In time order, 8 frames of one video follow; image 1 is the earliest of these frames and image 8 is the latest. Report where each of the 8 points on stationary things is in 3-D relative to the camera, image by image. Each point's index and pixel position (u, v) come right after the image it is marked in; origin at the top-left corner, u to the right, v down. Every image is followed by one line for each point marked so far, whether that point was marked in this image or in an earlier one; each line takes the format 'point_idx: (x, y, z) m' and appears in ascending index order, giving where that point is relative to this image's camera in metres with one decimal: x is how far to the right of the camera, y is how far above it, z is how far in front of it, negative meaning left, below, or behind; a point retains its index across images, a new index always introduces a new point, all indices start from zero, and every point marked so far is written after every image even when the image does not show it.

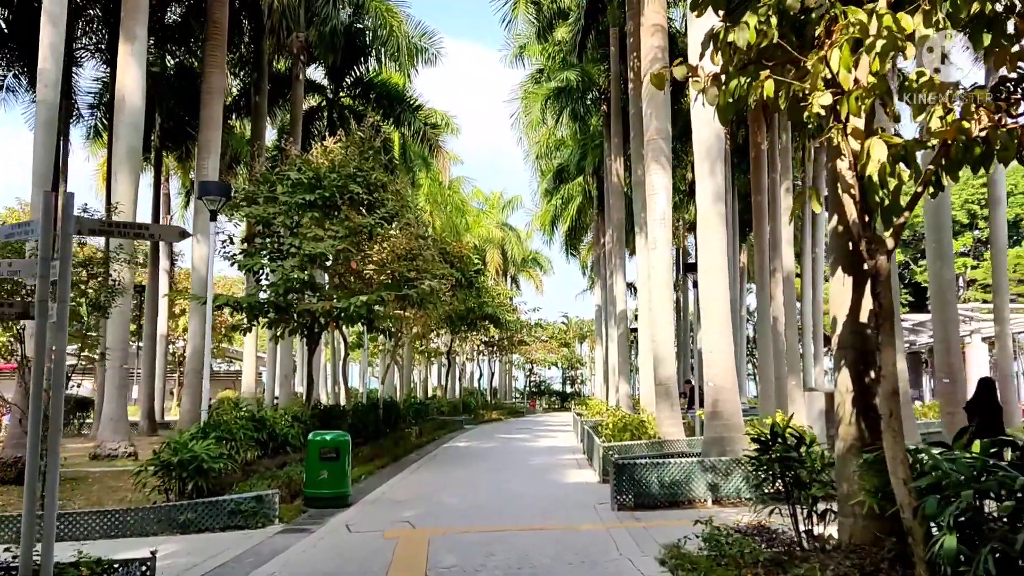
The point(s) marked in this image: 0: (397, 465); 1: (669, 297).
0: (-2.3, -3.6, +17.0) m
1: (+3.0, -0.1, +15.9) m
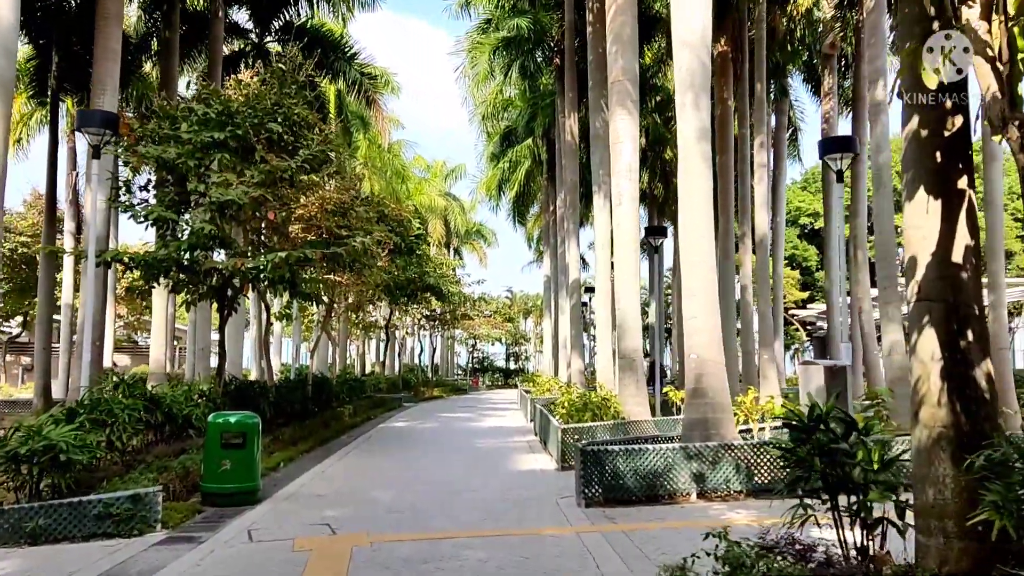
0: (-3.3, -2.9, +14.9) m
1: (+2.1, +0.5, +14.1) m
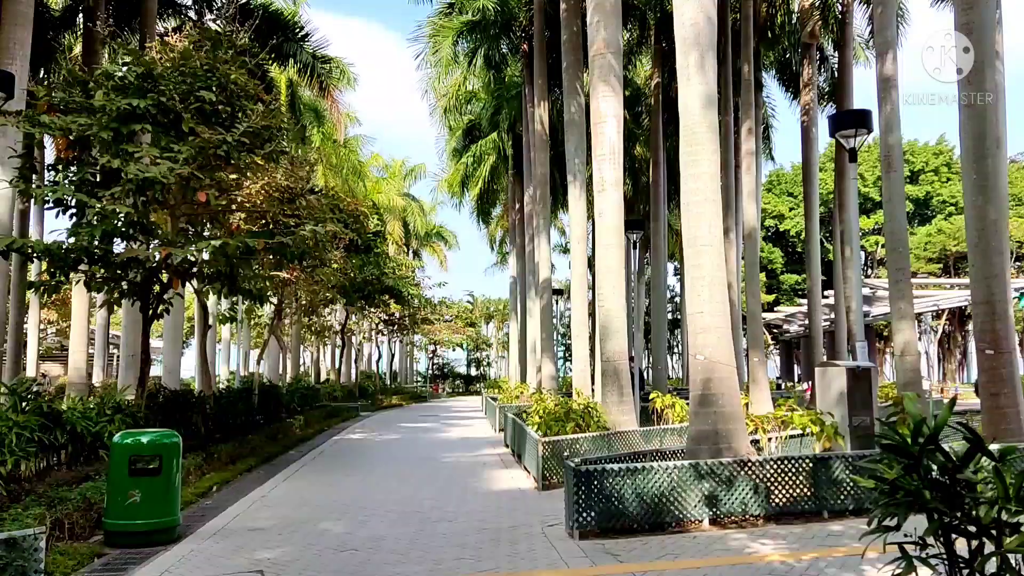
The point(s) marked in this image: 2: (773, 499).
0: (-3.8, -2.8, +13.2) m
1: (+1.6, +0.6, +12.7) m
2: (+2.5, -2.0, +7.9) m
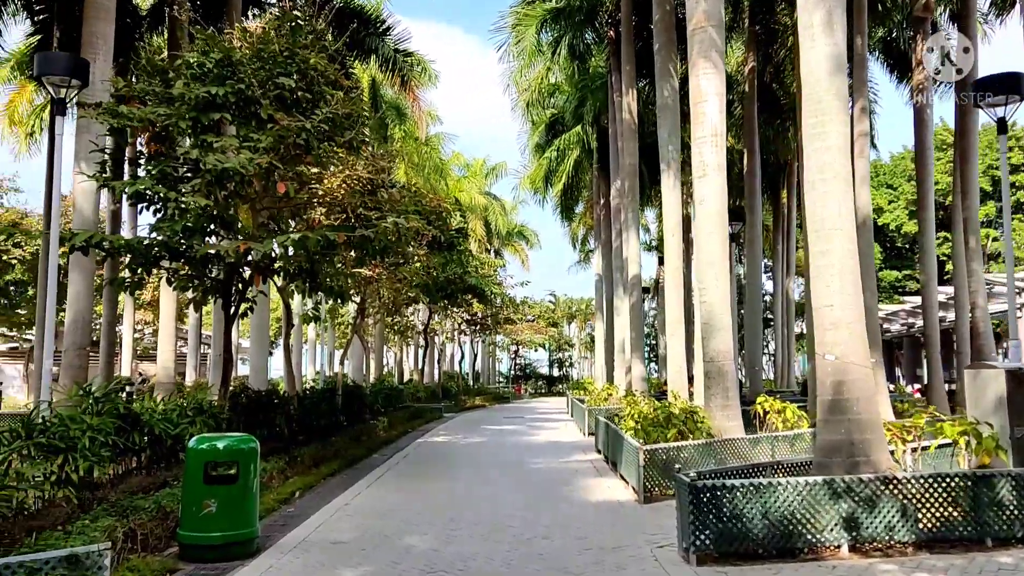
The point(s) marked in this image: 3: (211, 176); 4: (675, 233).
0: (-2.4, -2.8, +12.6) m
1: (+2.9, +0.7, +11.7) m
2: (+3.3, -1.9, +6.8) m
3: (-3.7, +1.4, +10.2) m
4: (+3.1, +1.0, +15.7) m
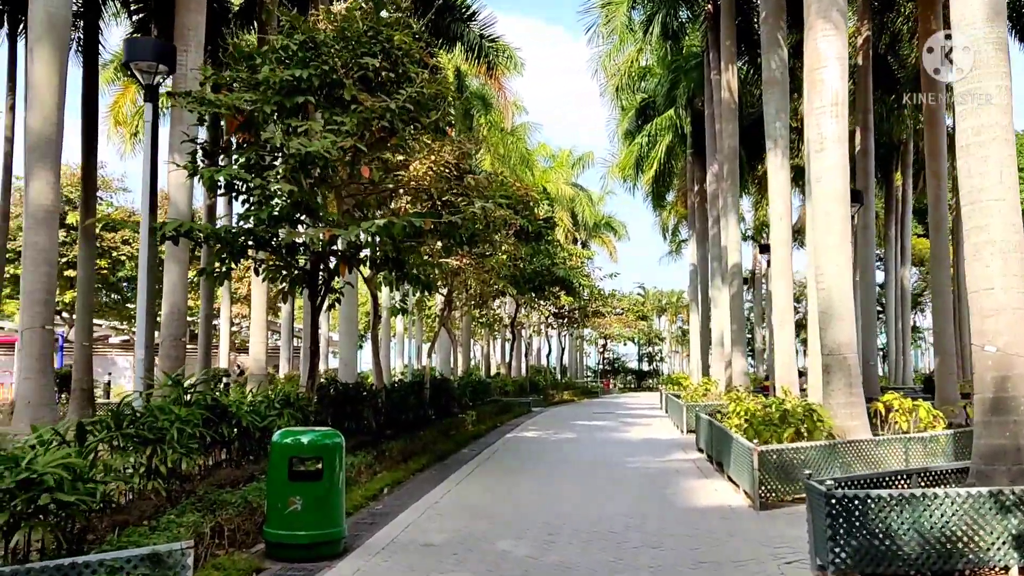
0: (-1.0, -2.6, +12.2) m
1: (+4.2, +0.8, +10.6) m
2: (+4.1, -1.7, +5.7) m
3: (-2.5, +1.5, +9.8) m
4: (+4.7, +1.3, +14.6) m
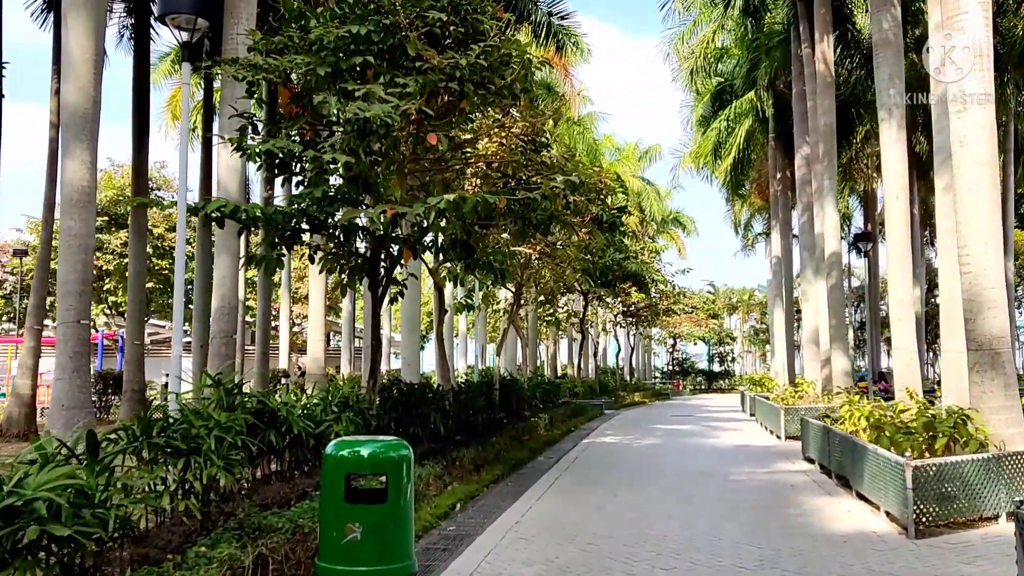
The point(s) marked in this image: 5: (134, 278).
0: (+0.1, -2.5, +10.8) m
1: (+5.1, +1.0, +8.9) m
2: (+4.7, -1.6, +4.0) m
3: (-1.6, +1.7, +8.6) m
4: (+6.0, +1.4, +12.9) m
5: (-6.6, +0.2, +14.5) m
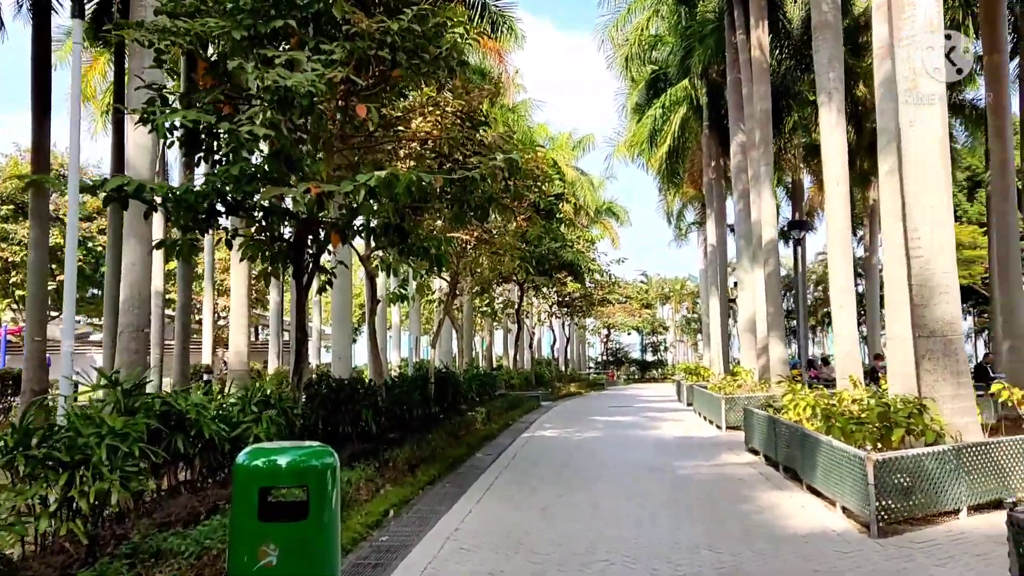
0: (-0.7, -2.3, +10.2) m
1: (+4.5, +1.2, +8.7) m
2: (+4.5, -1.4, +3.8) m
3: (-2.2, +1.8, +7.8) m
4: (+5.0, +1.6, +12.7) m
5: (-7.6, +0.3, +13.2) m
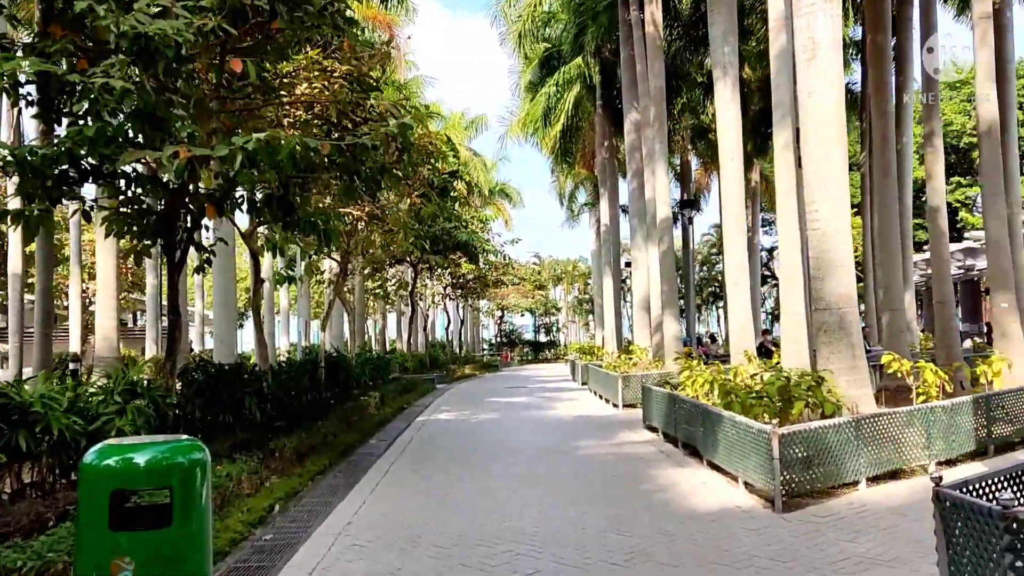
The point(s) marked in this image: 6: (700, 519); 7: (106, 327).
0: (-1.9, -2.1, +9.6) m
1: (+3.4, +1.5, +8.7) m
2: (+4.0, -1.3, +3.9) m
3: (-3.1, +2.0, +7.0) m
4: (+3.4, +2.0, +12.7) m
5: (-9.2, +0.6, +11.7) m
6: (+1.5, -1.8, +6.5) m
7: (-6.1, -0.6, +12.5) m
